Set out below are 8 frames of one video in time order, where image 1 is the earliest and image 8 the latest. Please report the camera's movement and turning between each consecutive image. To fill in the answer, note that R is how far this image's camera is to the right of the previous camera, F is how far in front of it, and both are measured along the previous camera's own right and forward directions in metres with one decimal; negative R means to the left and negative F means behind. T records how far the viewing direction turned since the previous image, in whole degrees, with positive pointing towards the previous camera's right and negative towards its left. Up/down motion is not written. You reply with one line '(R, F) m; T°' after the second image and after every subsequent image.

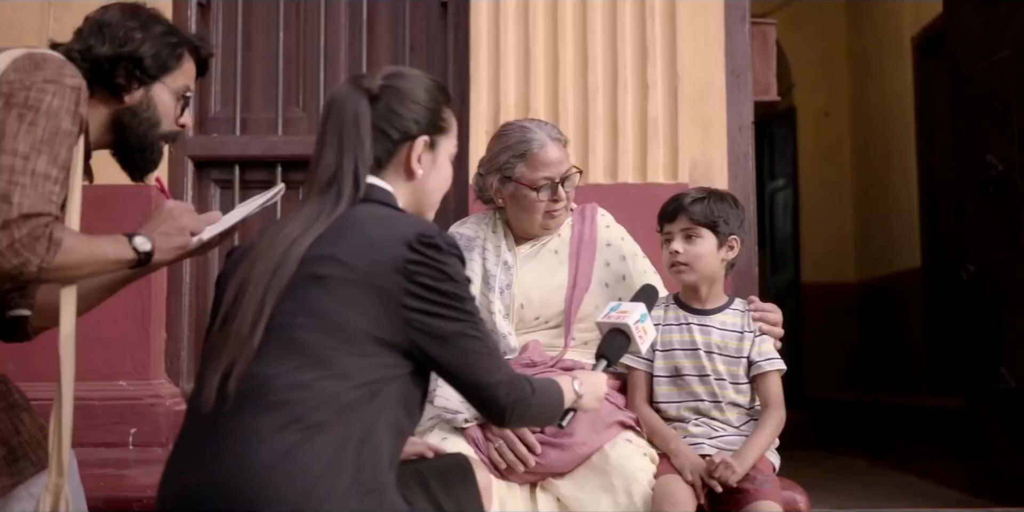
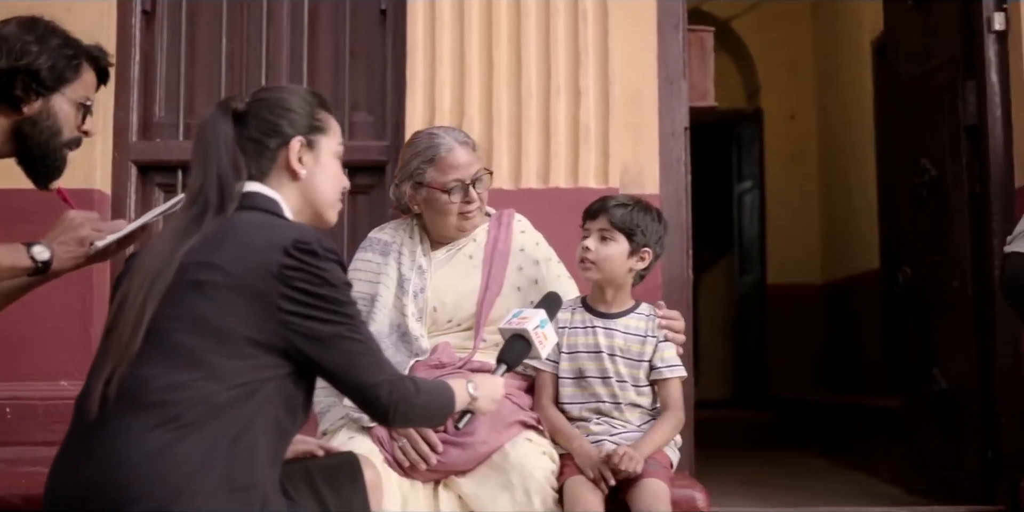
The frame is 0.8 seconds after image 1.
(+0.2, -0.1) m; 0°
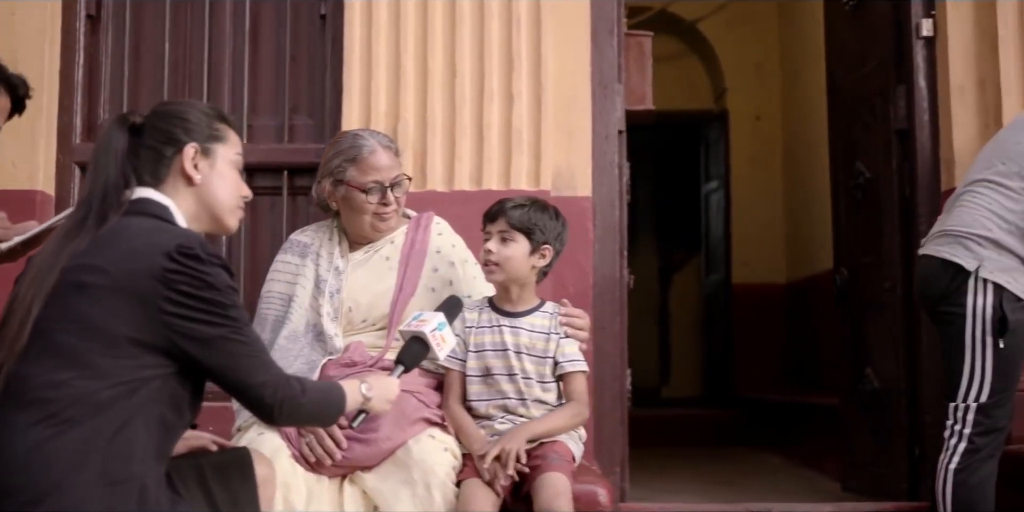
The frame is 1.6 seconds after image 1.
(+0.2, -0.1) m; 0°
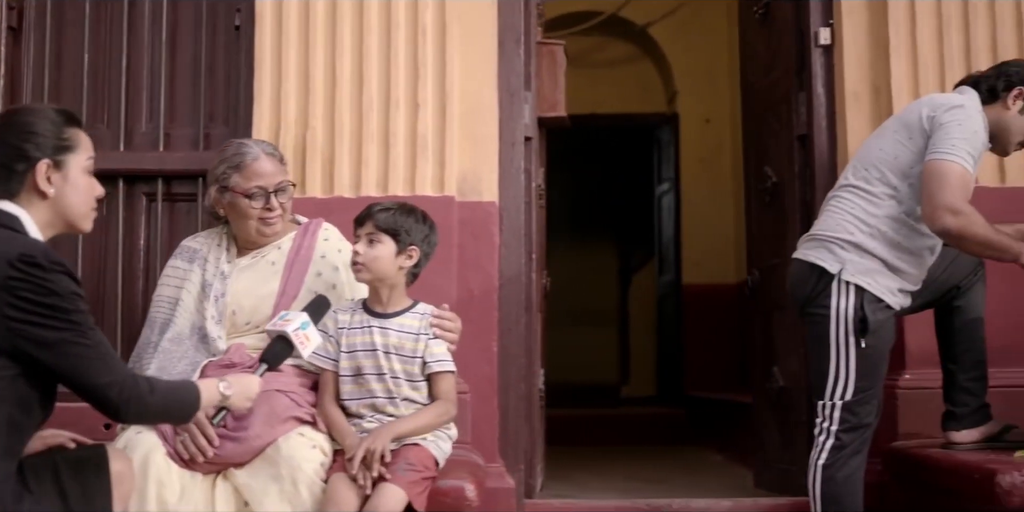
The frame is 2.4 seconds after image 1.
(+0.3, -0.1) m; 0°
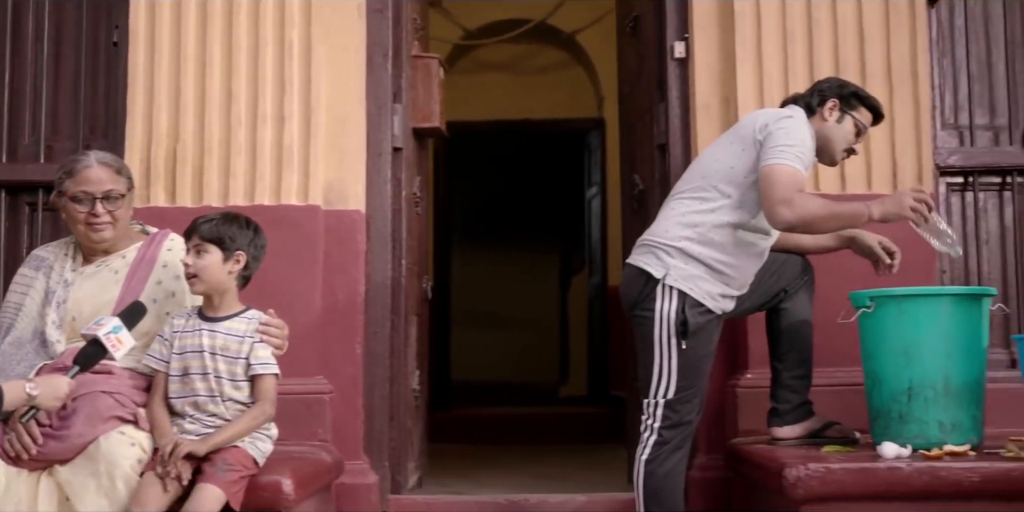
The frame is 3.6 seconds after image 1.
(+0.4, -0.1) m; 0°
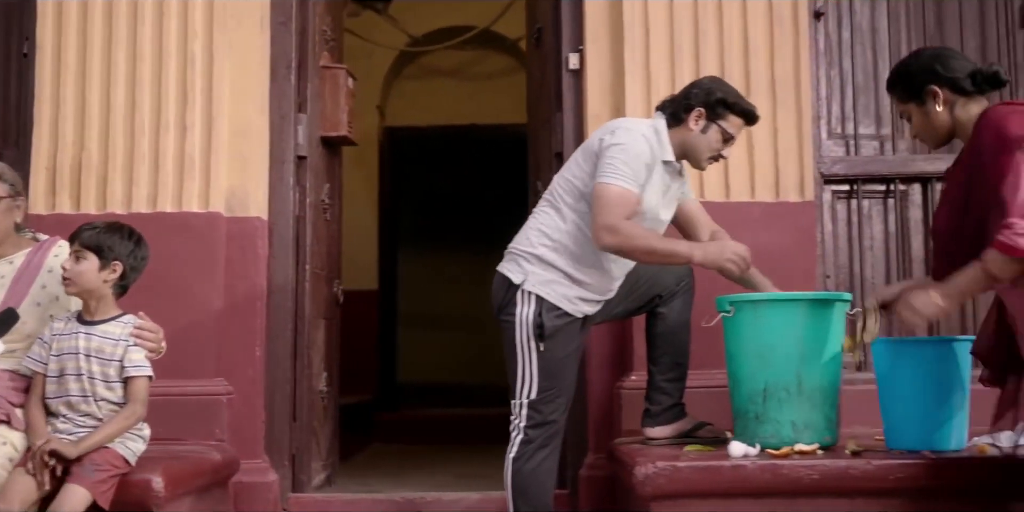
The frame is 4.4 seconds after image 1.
(+0.3, -0.1) m; 0°
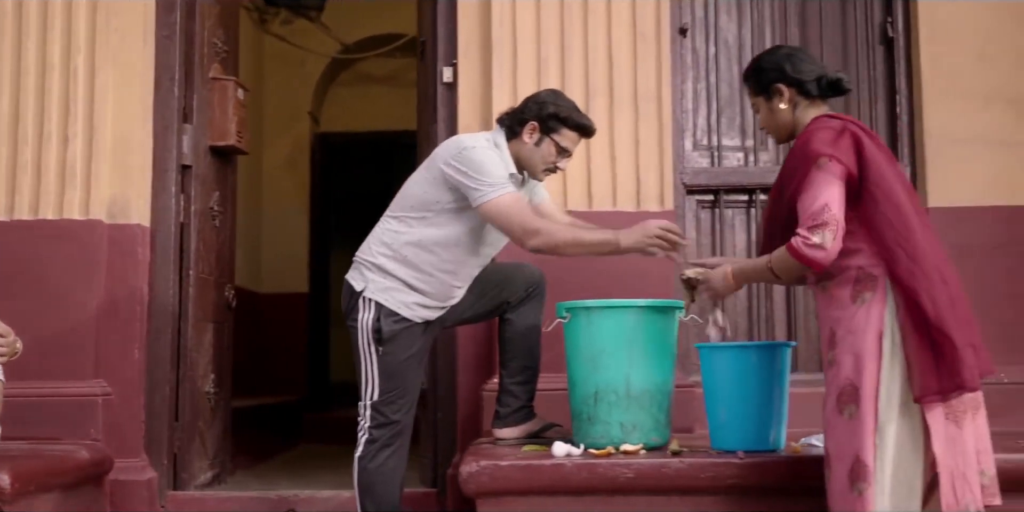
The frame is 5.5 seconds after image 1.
(+0.4, -0.1) m; 0°
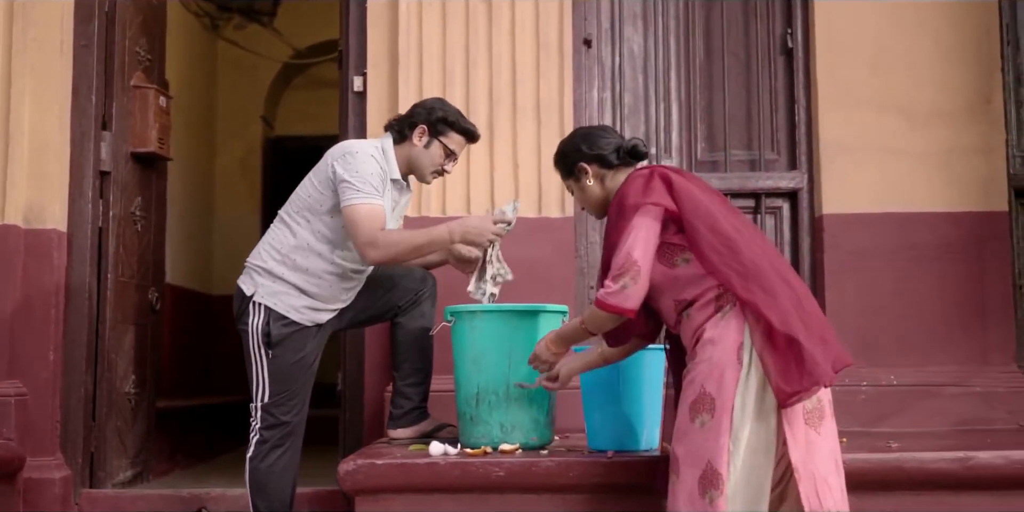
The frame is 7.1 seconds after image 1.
(+0.3, -0.1) m; 0°
